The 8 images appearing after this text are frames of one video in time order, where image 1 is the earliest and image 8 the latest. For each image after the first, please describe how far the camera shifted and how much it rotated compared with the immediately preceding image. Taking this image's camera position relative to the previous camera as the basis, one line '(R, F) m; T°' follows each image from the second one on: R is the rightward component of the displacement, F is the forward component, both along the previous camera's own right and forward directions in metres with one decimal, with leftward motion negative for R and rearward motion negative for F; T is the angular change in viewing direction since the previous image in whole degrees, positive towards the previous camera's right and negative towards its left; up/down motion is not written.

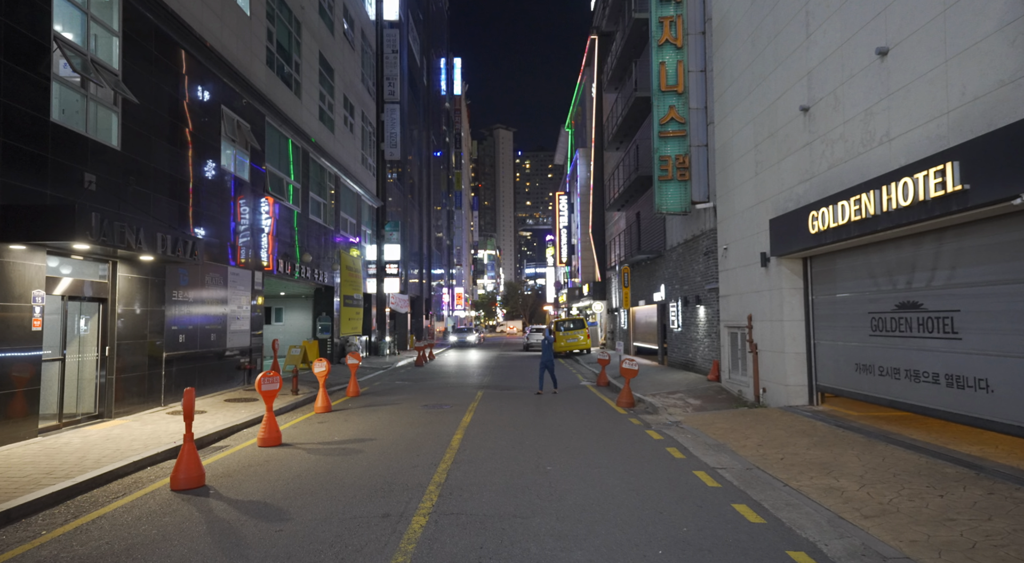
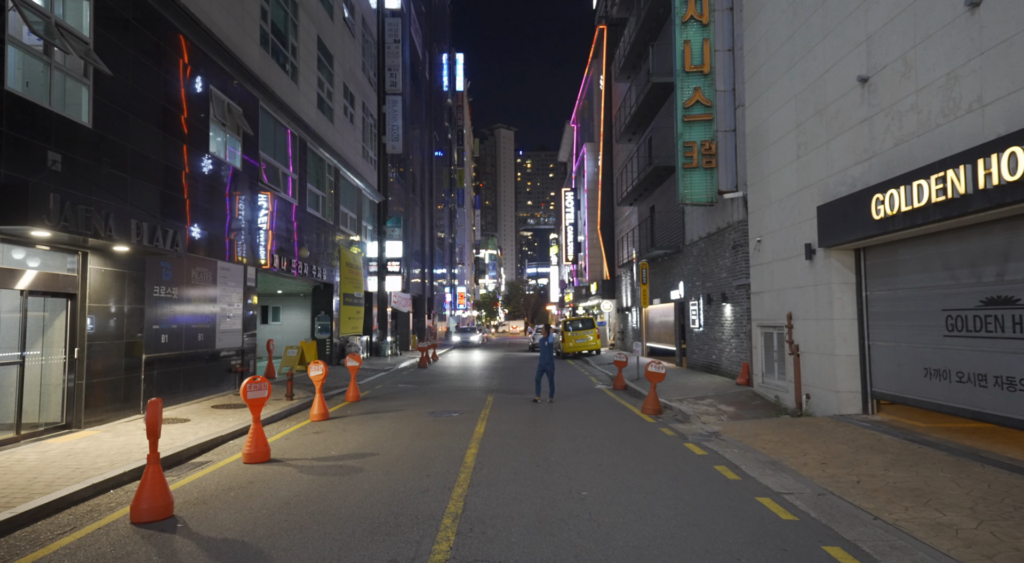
(-0.3, +1.3) m; 0°
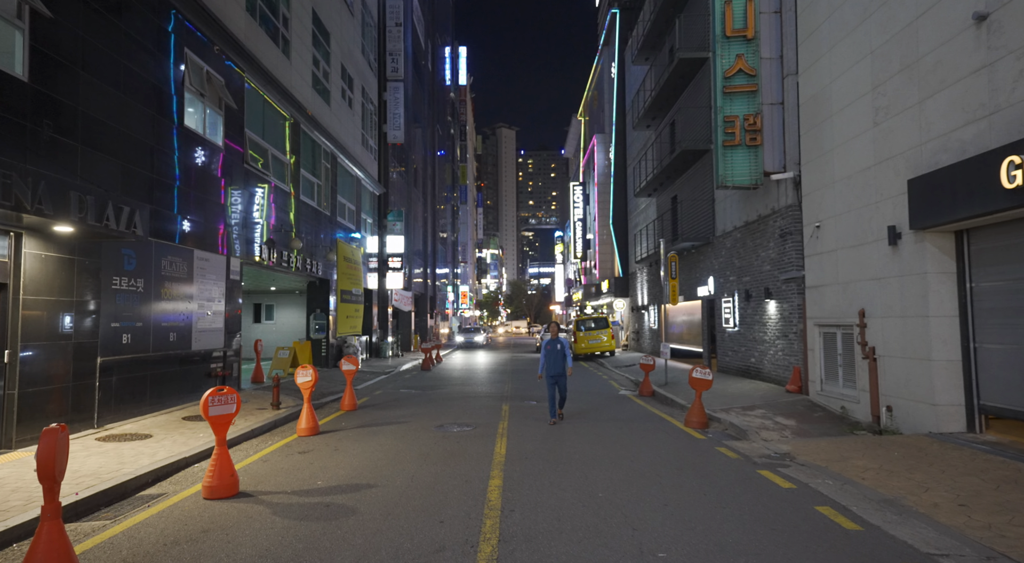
(-0.3, +1.9) m; 0°
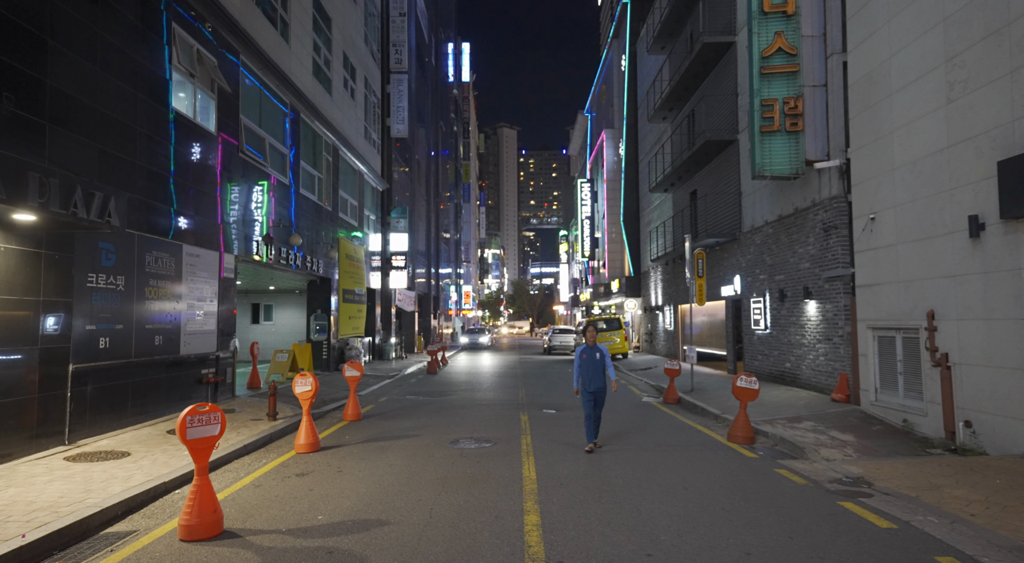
(-0.3, +1.2) m; 0°
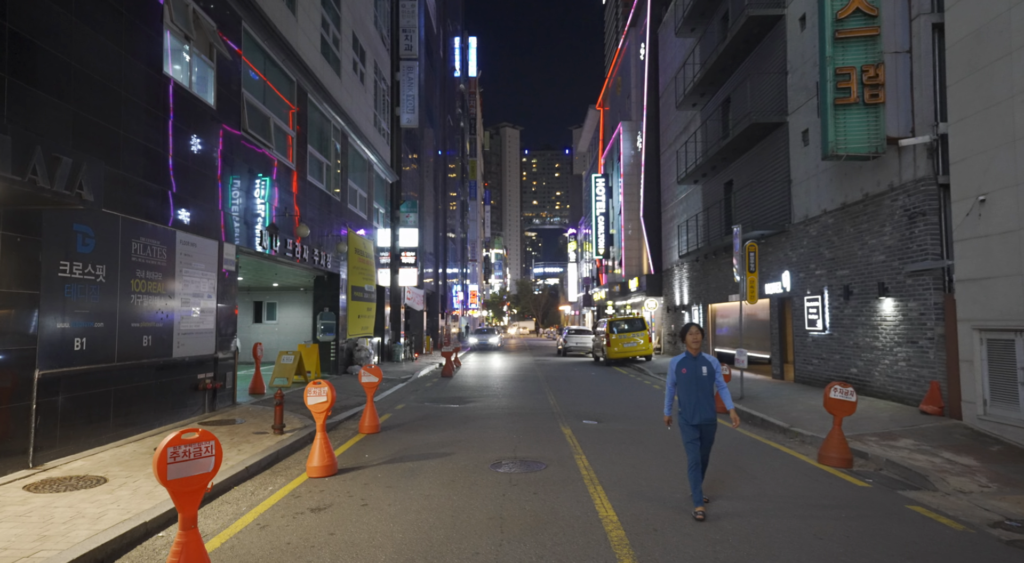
(-0.6, +1.6) m; 0°
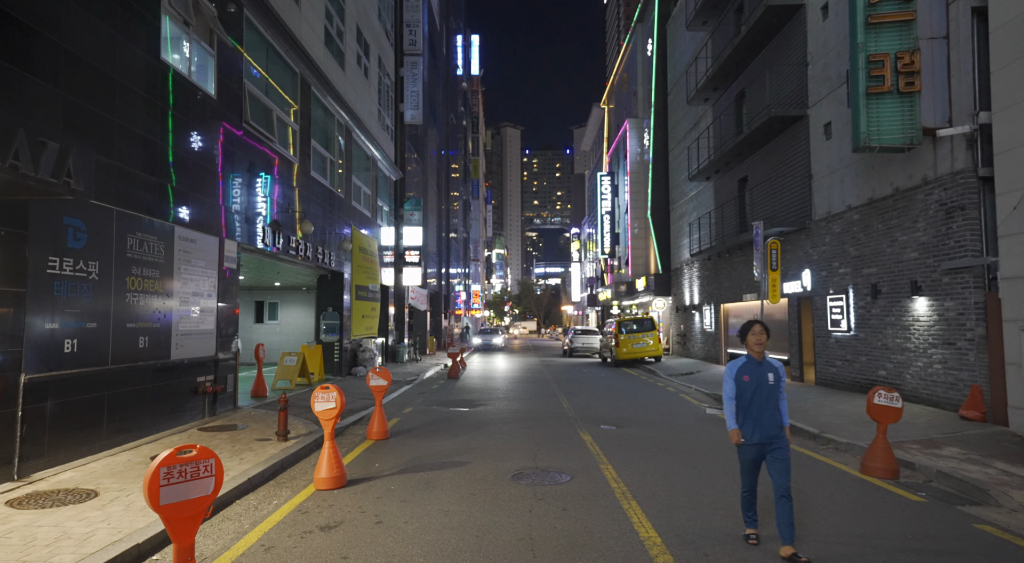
(-0.2, +0.6) m; 0°
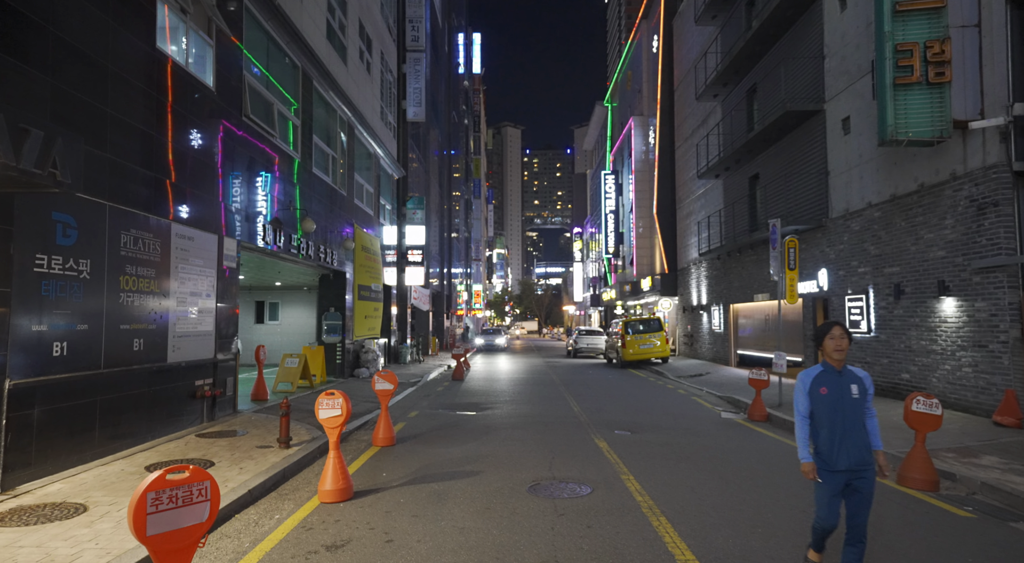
(-0.2, +0.5) m; 0°
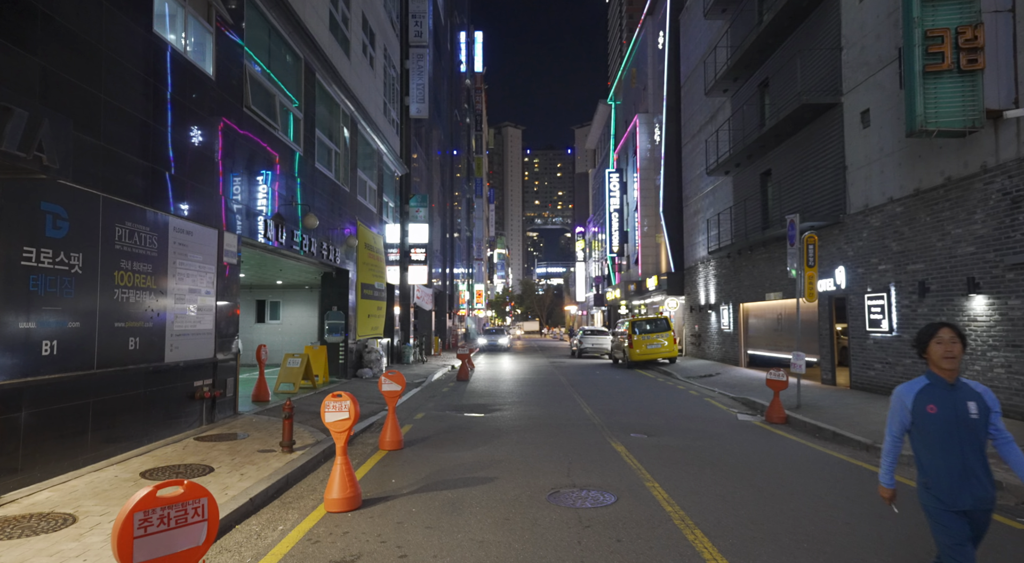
(-0.2, +0.4) m; 0°
